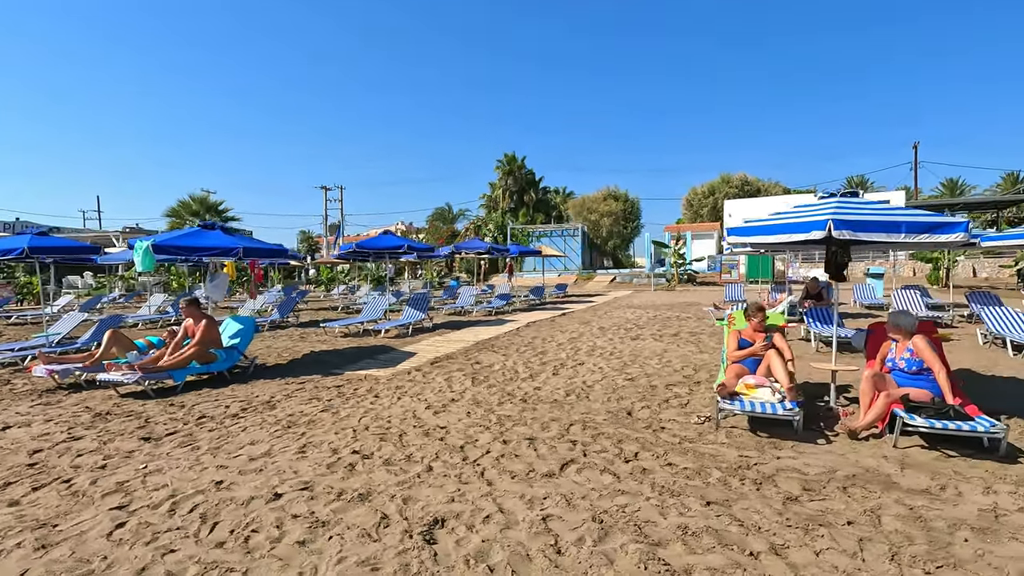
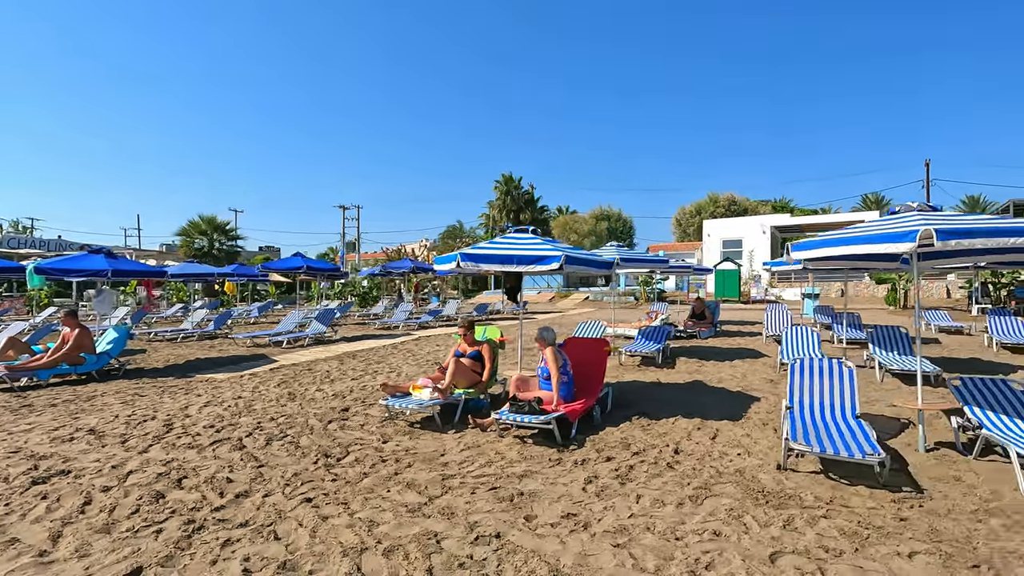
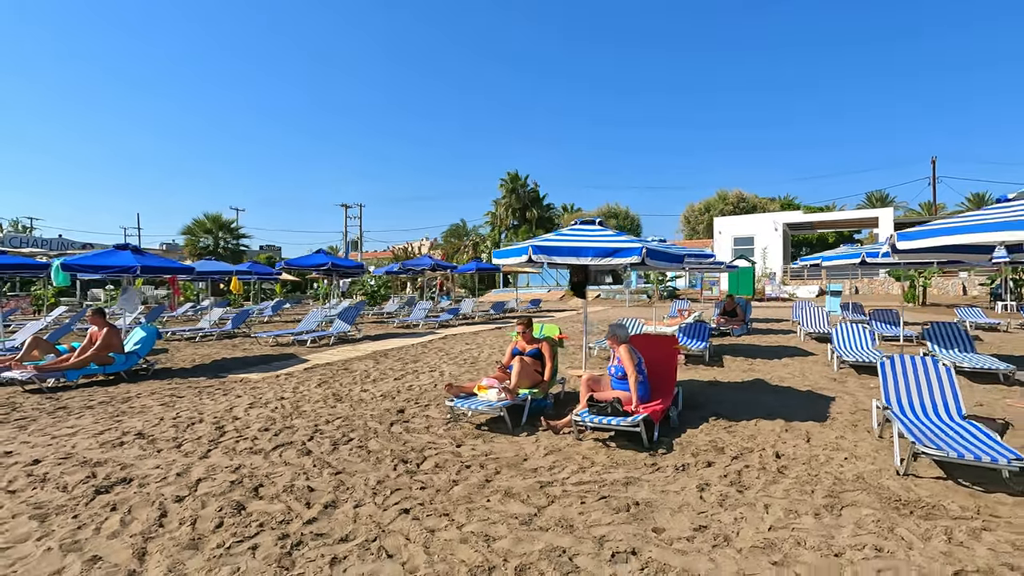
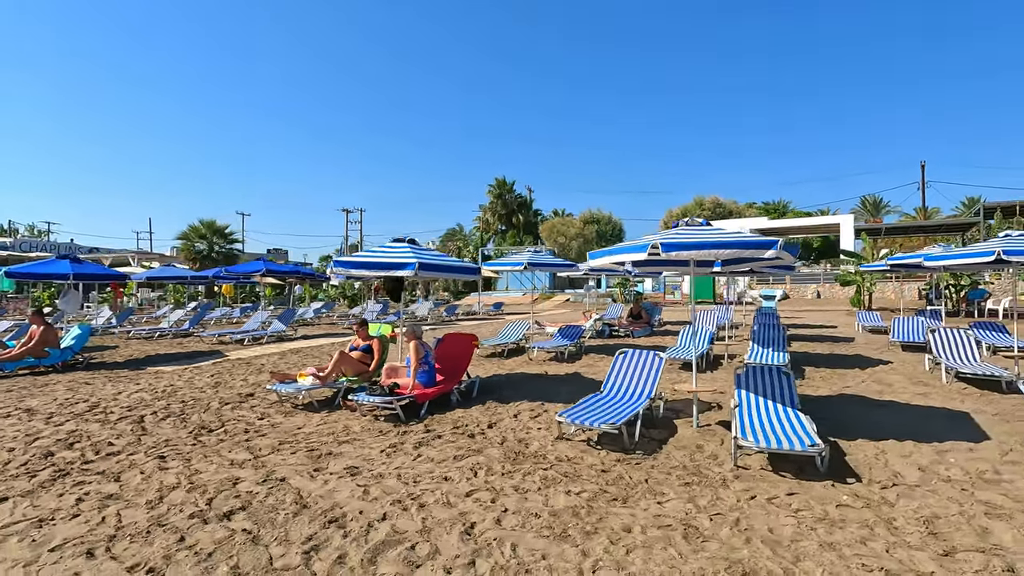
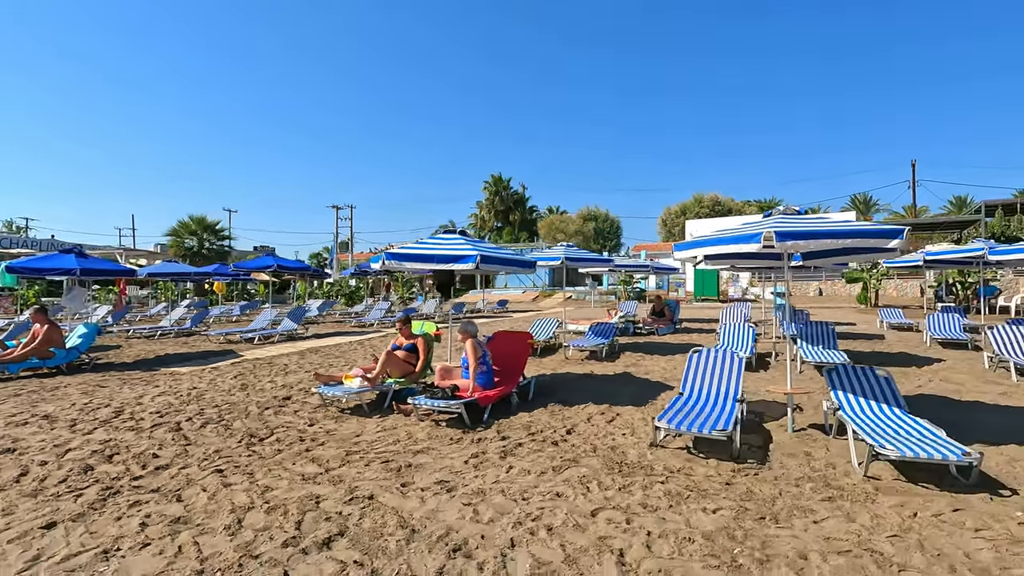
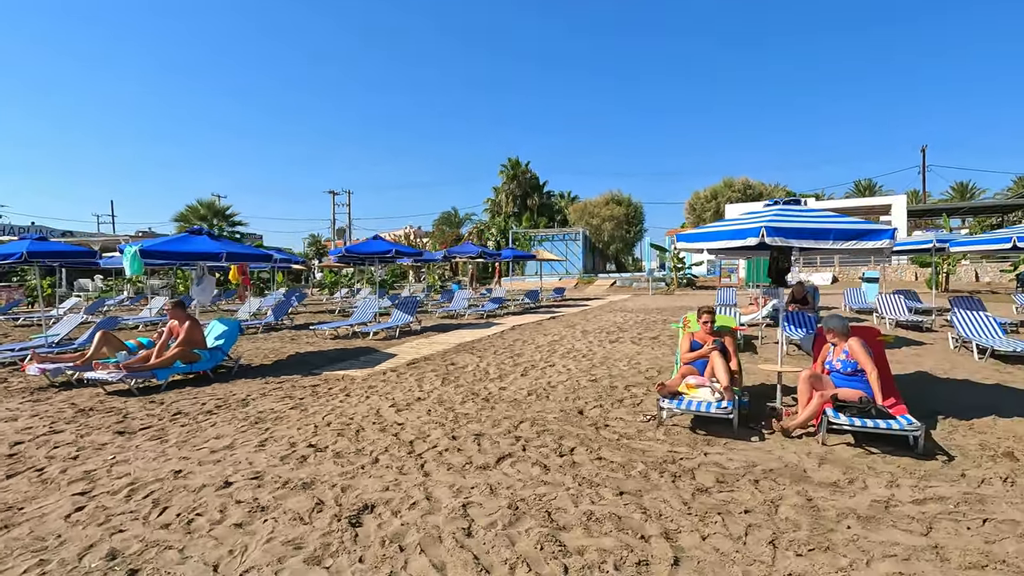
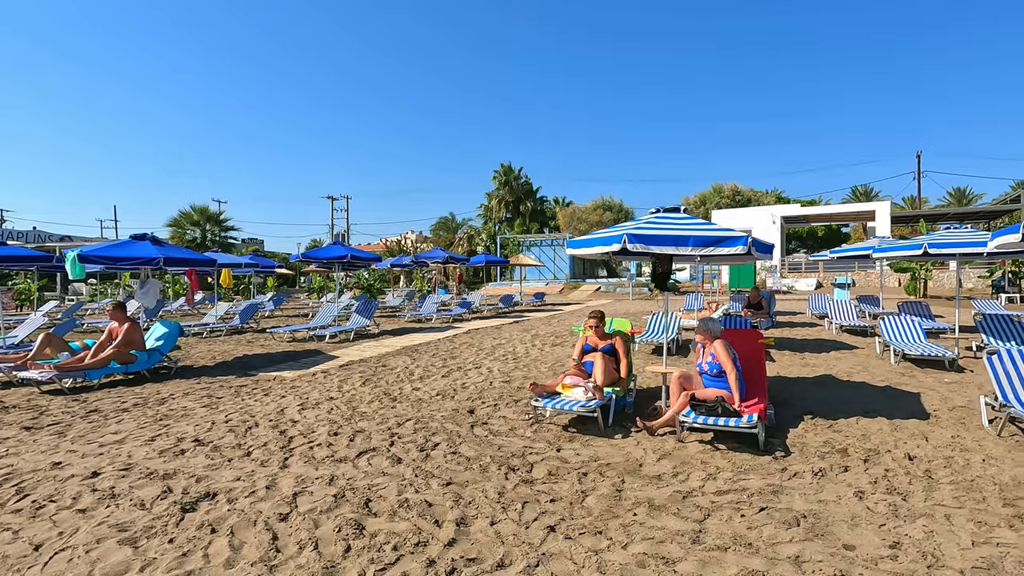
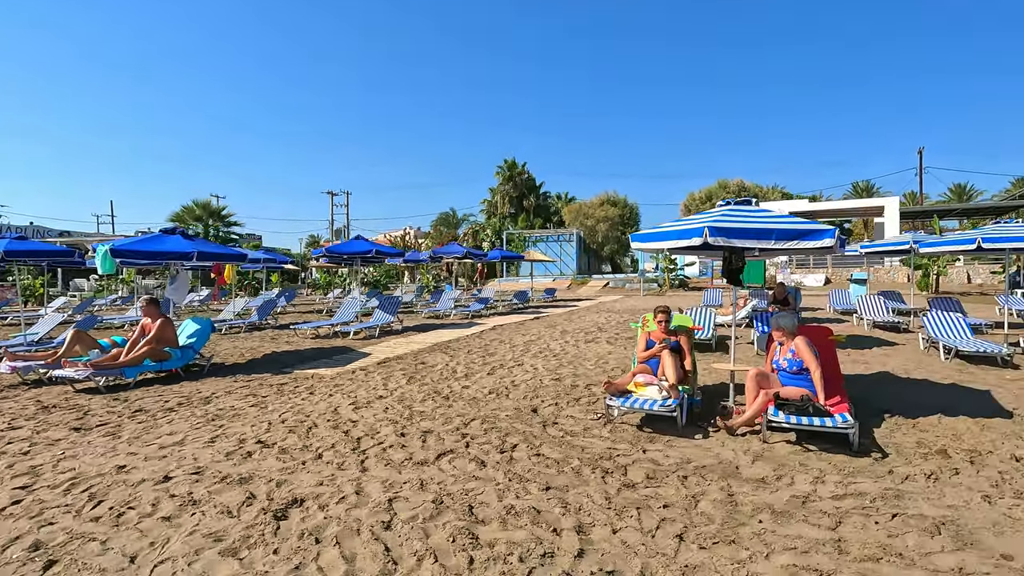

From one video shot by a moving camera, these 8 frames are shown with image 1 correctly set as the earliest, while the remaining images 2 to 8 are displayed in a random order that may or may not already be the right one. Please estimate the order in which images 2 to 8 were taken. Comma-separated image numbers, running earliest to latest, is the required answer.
6, 8, 7, 3, 2, 5, 4
